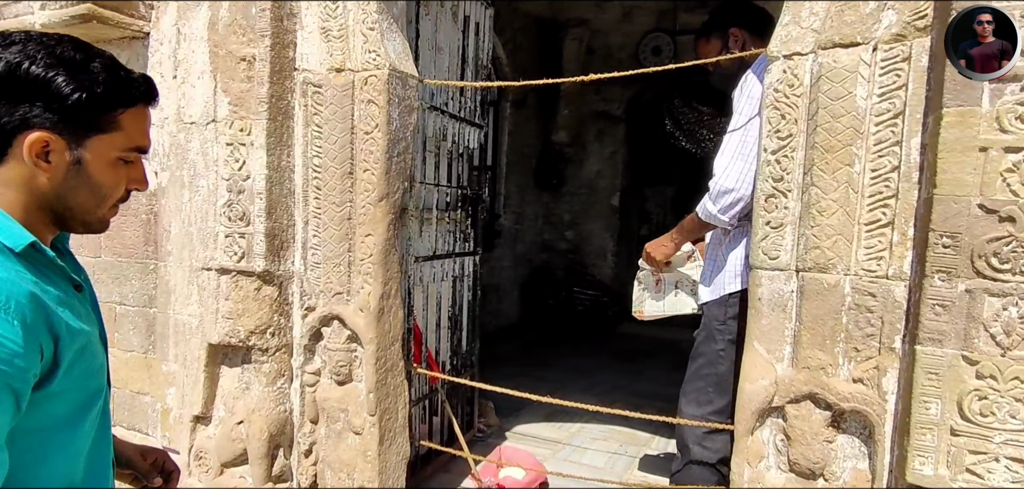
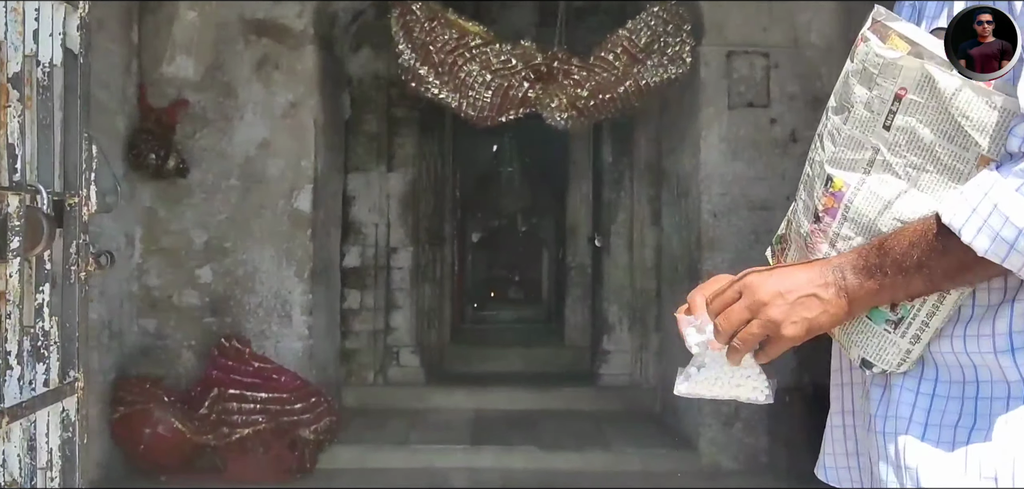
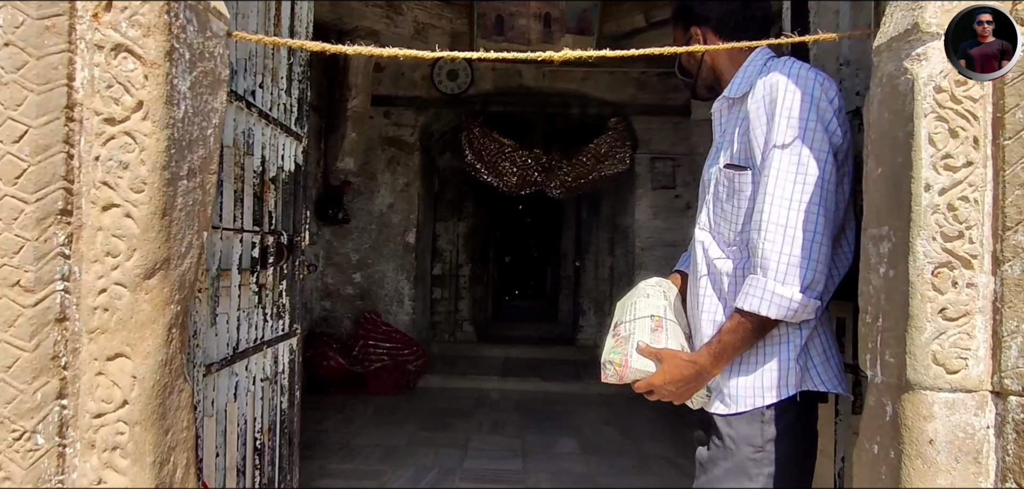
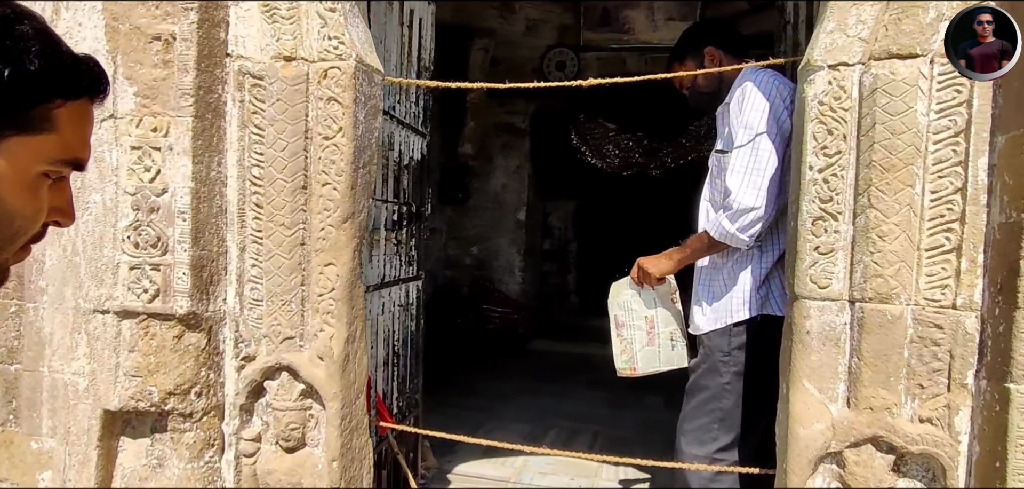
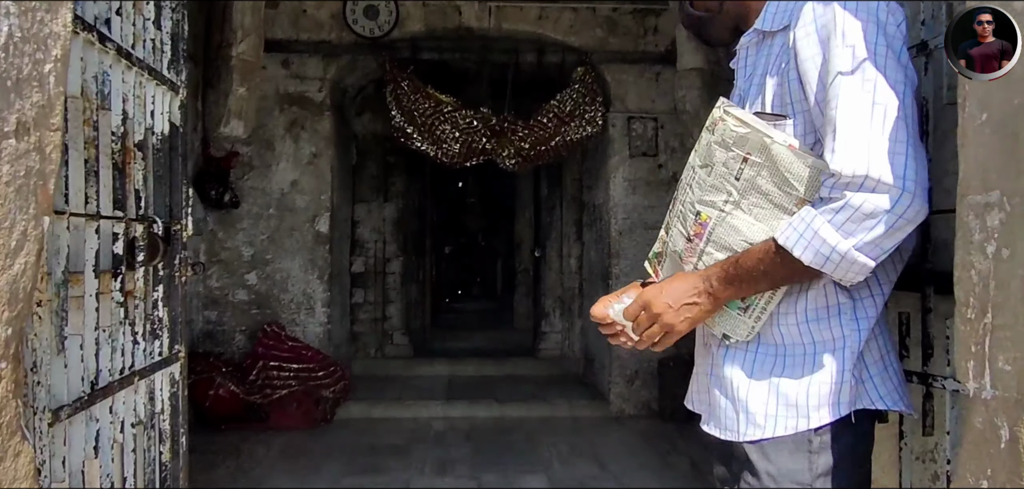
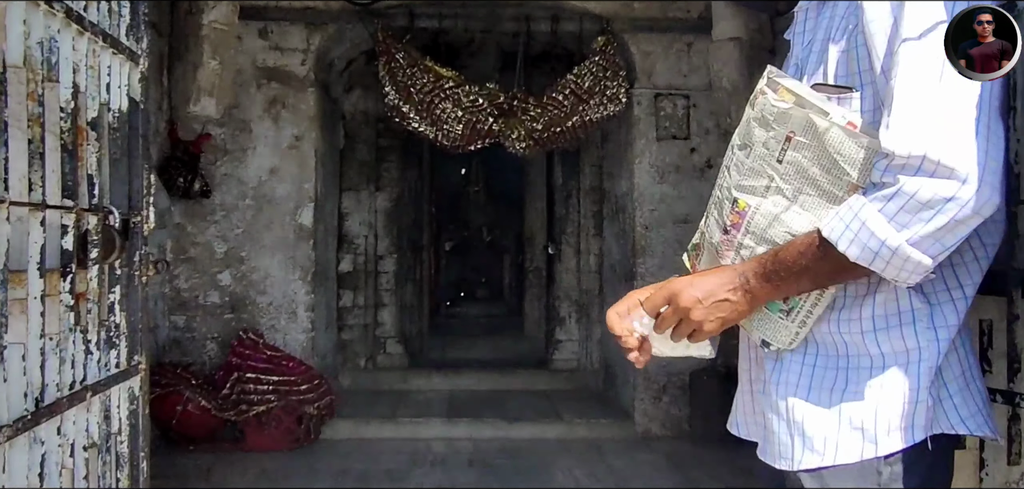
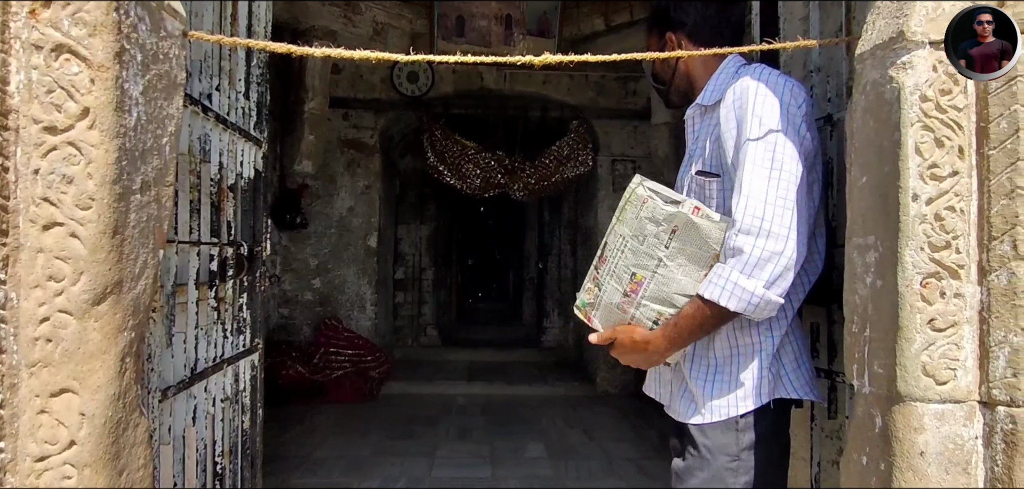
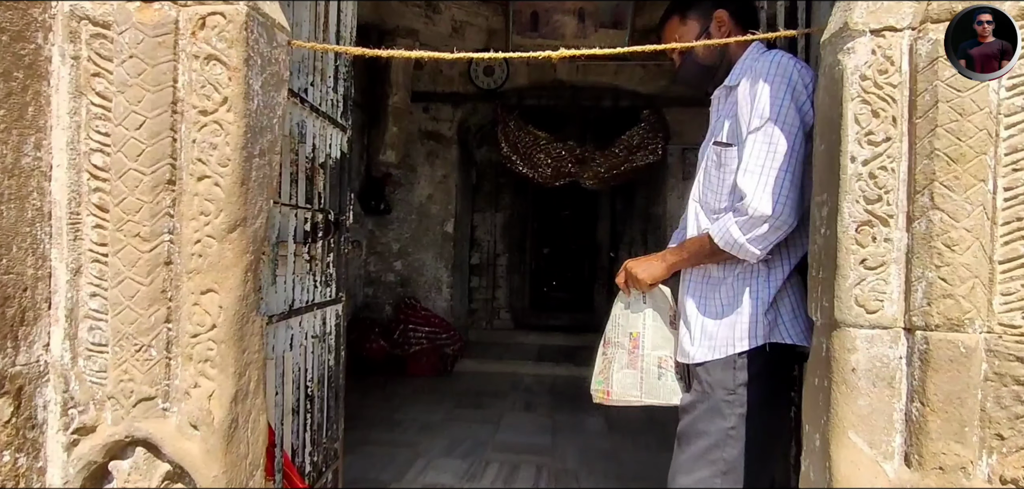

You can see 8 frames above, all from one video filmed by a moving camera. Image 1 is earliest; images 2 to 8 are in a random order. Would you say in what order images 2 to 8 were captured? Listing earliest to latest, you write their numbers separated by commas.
4, 8, 3, 7, 5, 6, 2
